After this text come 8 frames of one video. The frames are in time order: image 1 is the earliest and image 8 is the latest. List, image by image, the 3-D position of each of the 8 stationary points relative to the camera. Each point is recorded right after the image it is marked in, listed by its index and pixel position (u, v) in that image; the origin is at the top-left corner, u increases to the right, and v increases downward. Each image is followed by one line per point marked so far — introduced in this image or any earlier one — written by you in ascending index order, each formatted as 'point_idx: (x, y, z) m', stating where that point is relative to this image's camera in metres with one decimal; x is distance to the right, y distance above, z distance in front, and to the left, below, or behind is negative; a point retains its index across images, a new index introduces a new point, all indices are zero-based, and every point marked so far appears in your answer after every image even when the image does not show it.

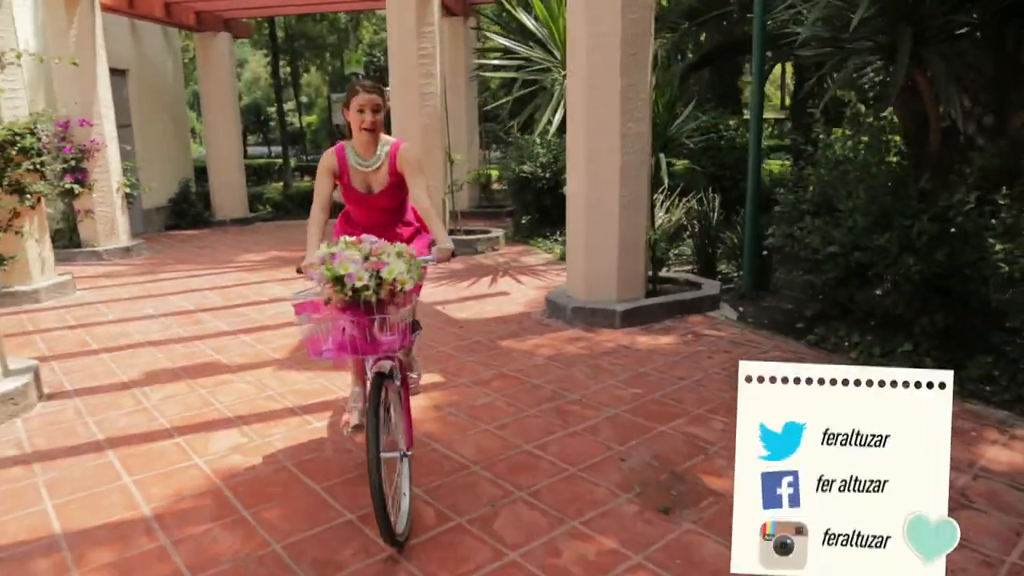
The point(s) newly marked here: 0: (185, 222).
0: (-5.0, +1.0, +11.9) m
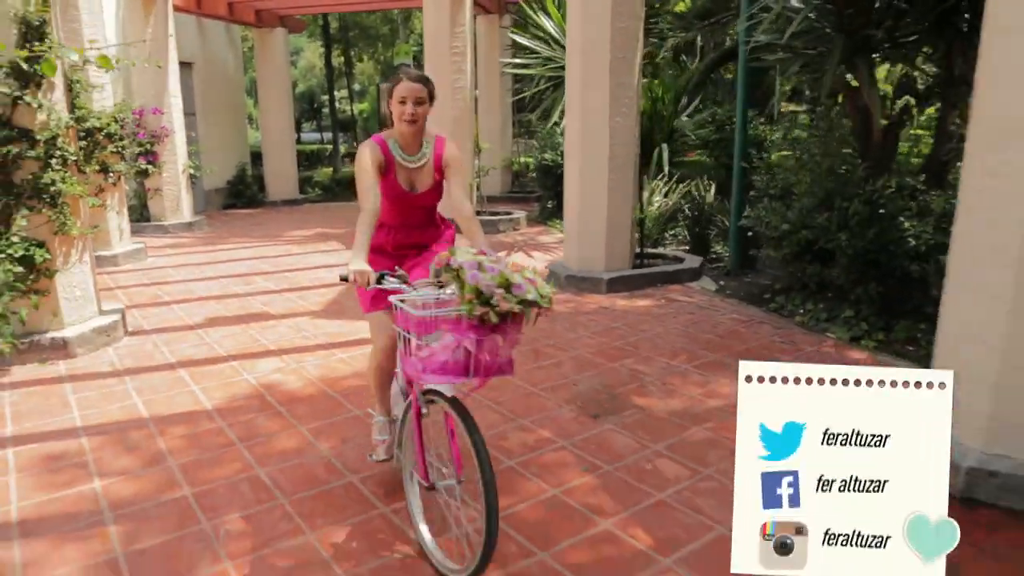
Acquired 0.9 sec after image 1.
0: (-4.5, +1.4, +13.0) m
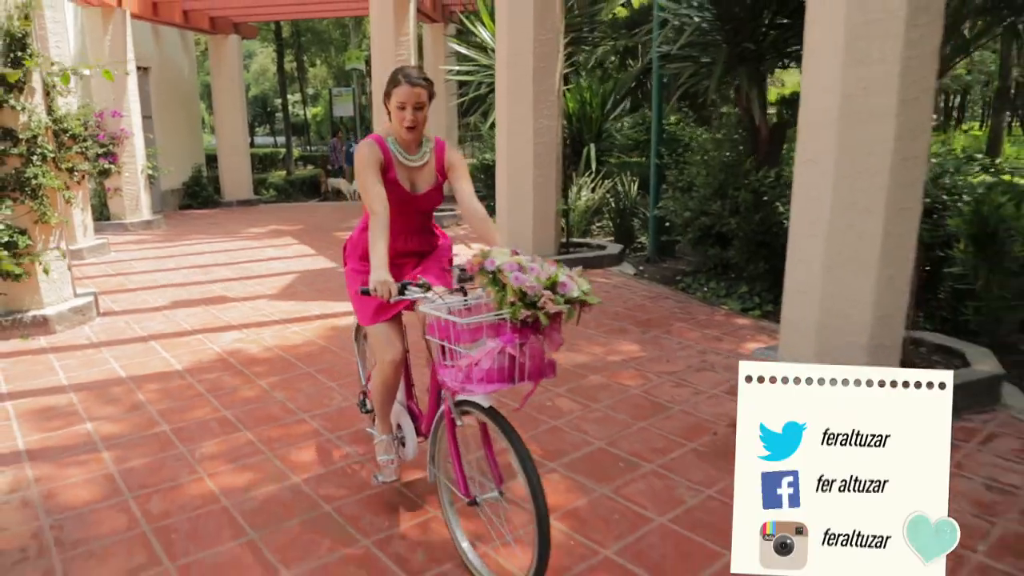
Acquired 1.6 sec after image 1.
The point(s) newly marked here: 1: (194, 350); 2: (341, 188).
0: (-5.4, +1.5, +13.4) m
1: (-1.9, -0.4, +4.6) m
2: (-3.5, +2.0, +15.9) m
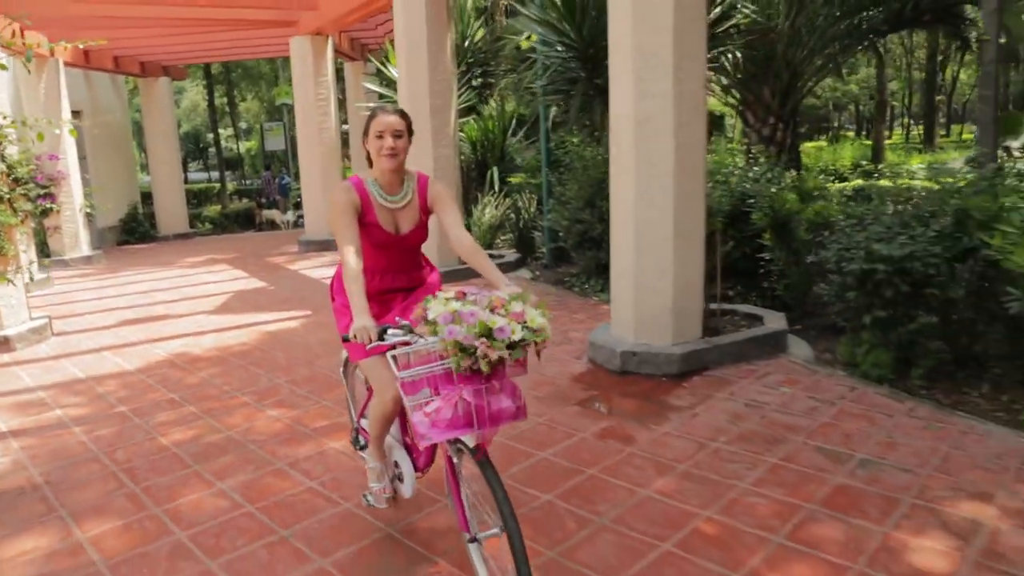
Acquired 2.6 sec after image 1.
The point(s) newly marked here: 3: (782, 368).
0: (-6.8, +0.9, +14.1) m
1: (-2.6, -0.5, +5.5) m
2: (-5.1, +1.5, +16.7) m
3: (+1.6, -0.5, +4.7) m
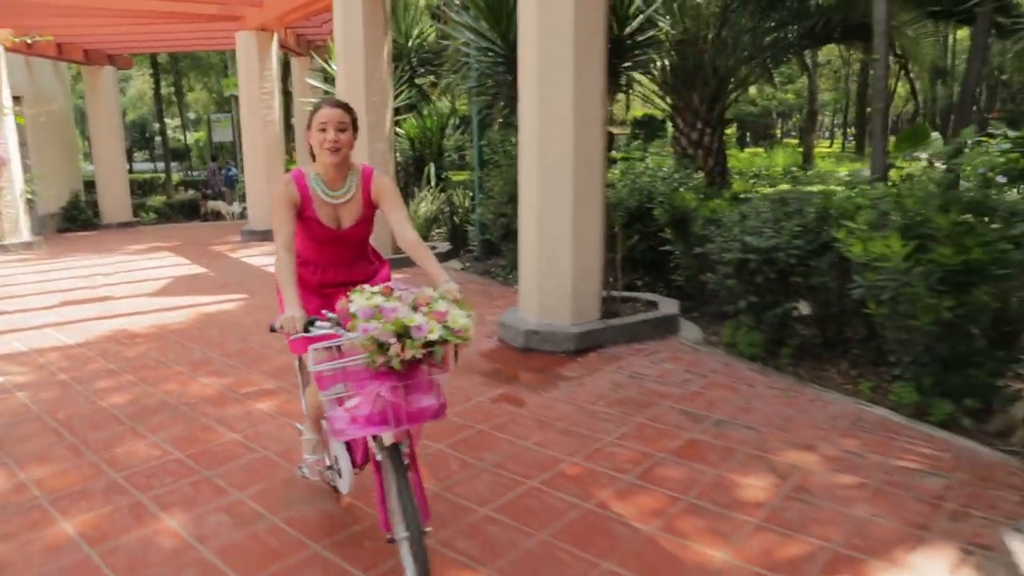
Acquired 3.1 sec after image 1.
0: (-7.8, +1.1, +14.1) m
1: (-3.2, -0.3, +5.8) m
2: (-6.3, +1.7, +16.8) m
3: (+1.0, -0.4, +5.2) m
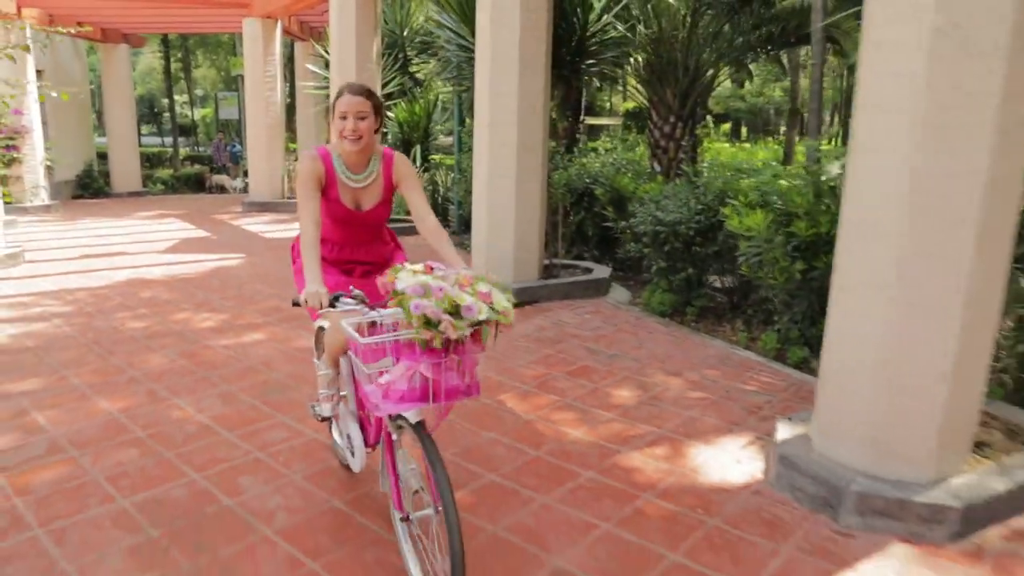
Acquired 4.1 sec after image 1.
0: (-8.1, +1.8, +15.1) m
1: (-3.5, +0.1, +6.8) m
2: (-6.6, +2.4, +17.8) m
3: (+0.7, -0.1, +6.2) m
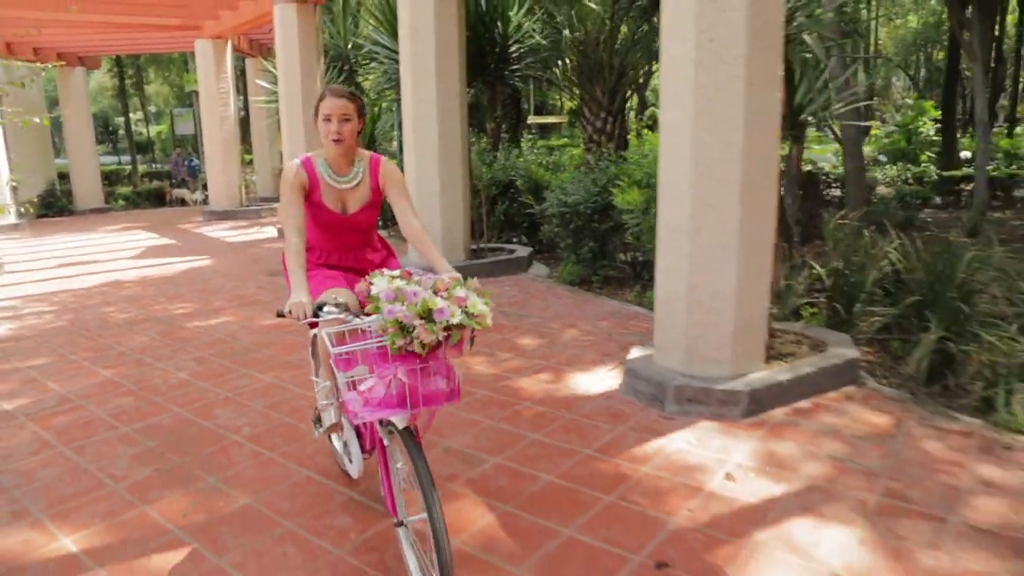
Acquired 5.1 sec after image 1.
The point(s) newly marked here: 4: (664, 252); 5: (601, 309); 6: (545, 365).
0: (-9.2, +1.5, +15.8) m
1: (-4.2, +0.1, +7.6) m
2: (-7.8, +2.2, +18.5) m
3: (0.0, +0.1, +7.3) m
4: (+0.8, +0.2, +4.1) m
5: (+0.7, -0.2, +6.2) m
6: (+0.2, -0.5, +4.8) m
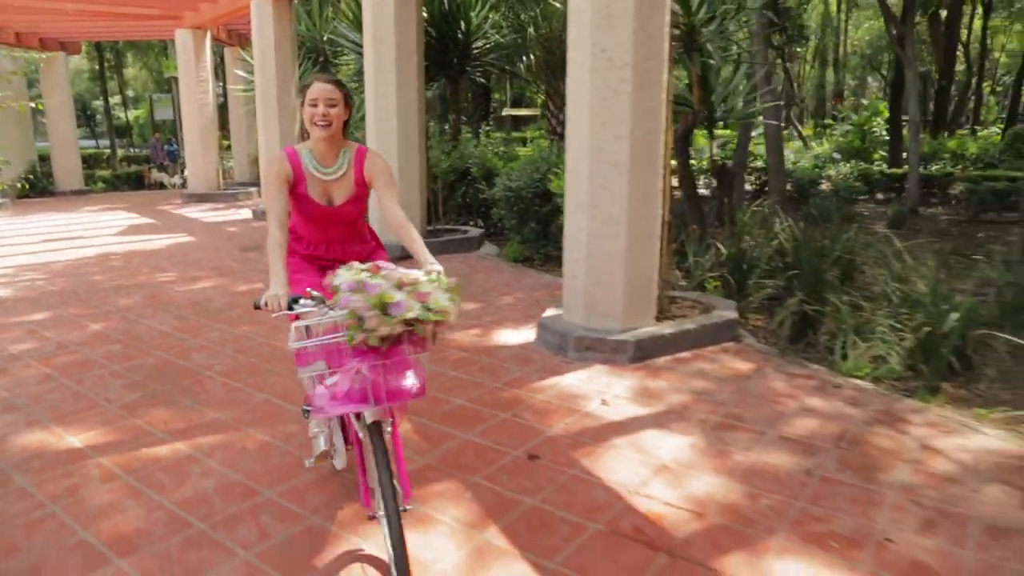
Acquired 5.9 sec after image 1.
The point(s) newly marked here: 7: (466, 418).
0: (-9.9, +2.0, +16.3) m
1: (-4.7, +0.4, +8.3) m
2: (-8.5, +2.6, +19.1) m
3: (-0.5, +0.3, +8.0) m
4: (+0.4, +0.4, +4.9) m
5: (+0.2, +0.1, +7.0) m
6: (-0.2, -0.3, +5.6) m
7: (-0.2, -0.6, +3.9) m
